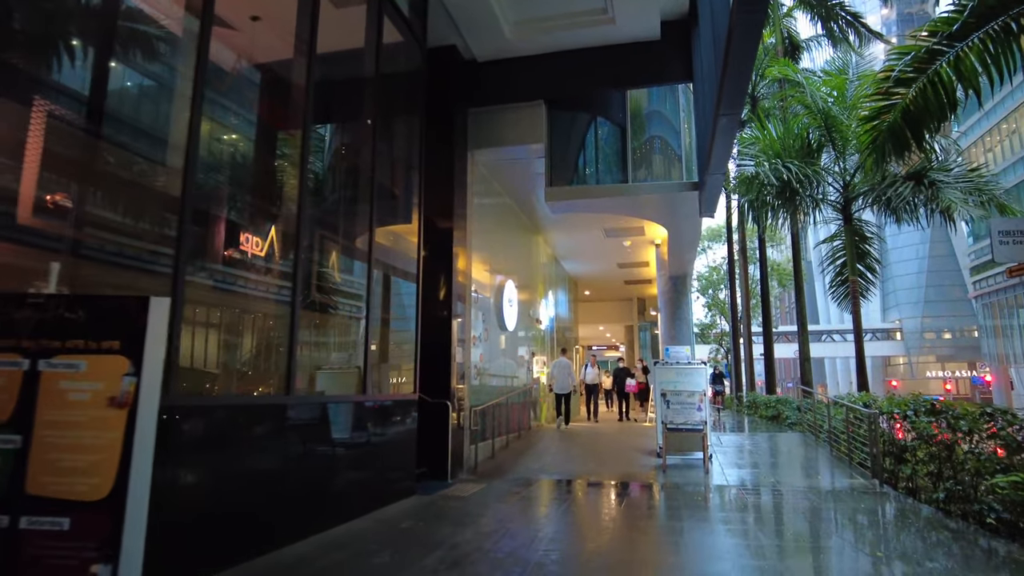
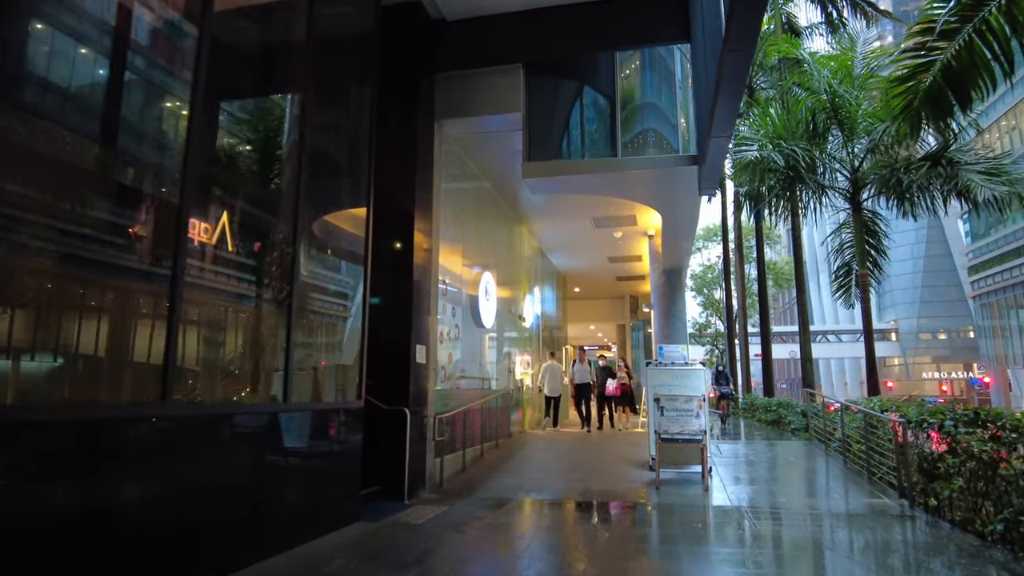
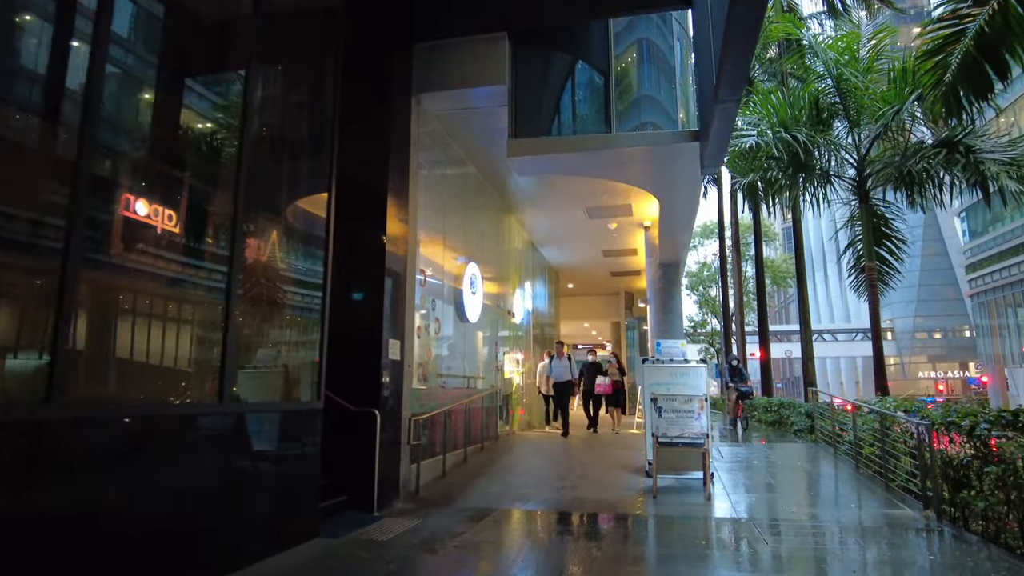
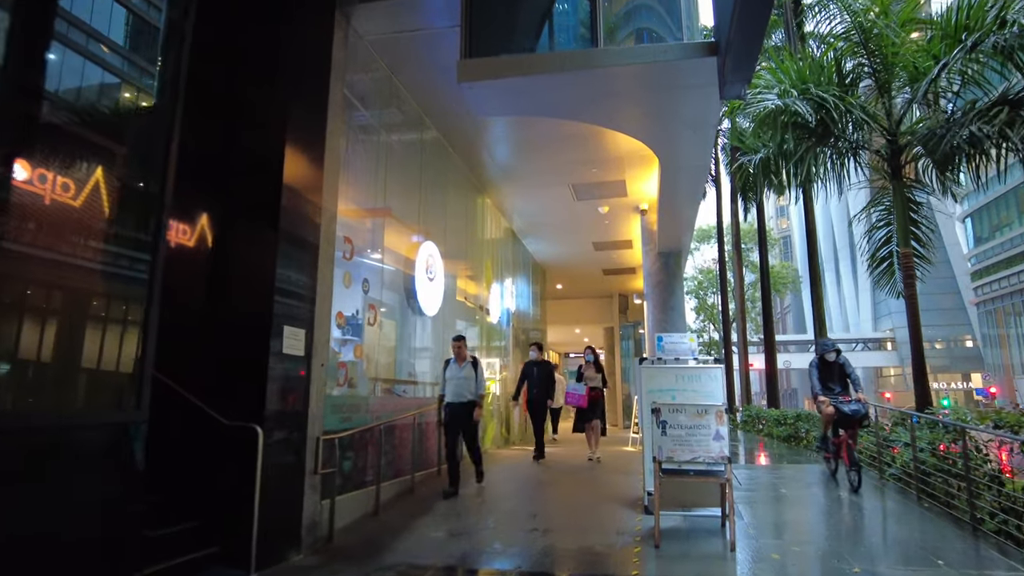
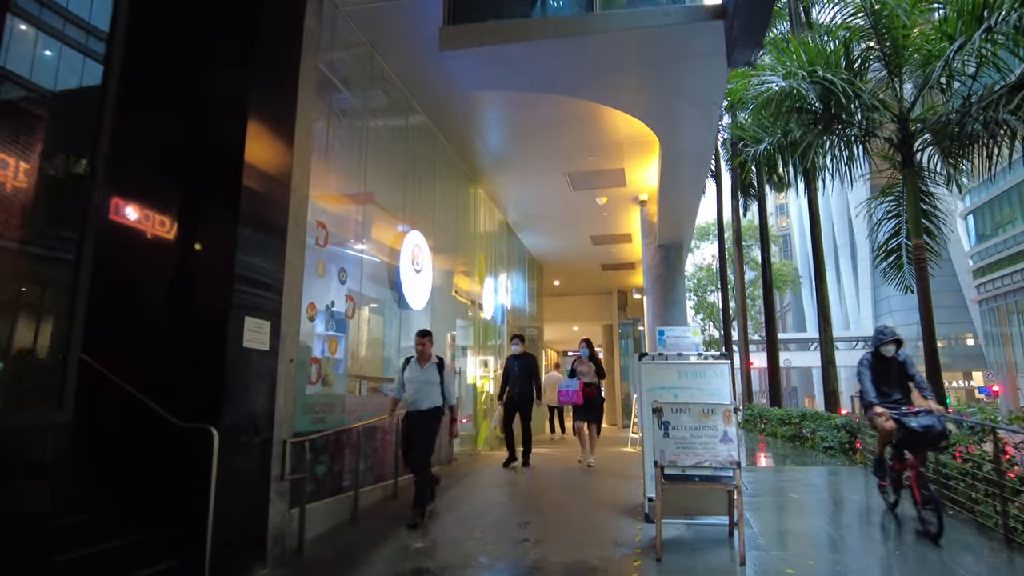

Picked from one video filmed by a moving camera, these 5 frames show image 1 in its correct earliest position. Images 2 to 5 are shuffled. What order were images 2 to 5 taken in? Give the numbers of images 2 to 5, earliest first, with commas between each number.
2, 3, 4, 5
